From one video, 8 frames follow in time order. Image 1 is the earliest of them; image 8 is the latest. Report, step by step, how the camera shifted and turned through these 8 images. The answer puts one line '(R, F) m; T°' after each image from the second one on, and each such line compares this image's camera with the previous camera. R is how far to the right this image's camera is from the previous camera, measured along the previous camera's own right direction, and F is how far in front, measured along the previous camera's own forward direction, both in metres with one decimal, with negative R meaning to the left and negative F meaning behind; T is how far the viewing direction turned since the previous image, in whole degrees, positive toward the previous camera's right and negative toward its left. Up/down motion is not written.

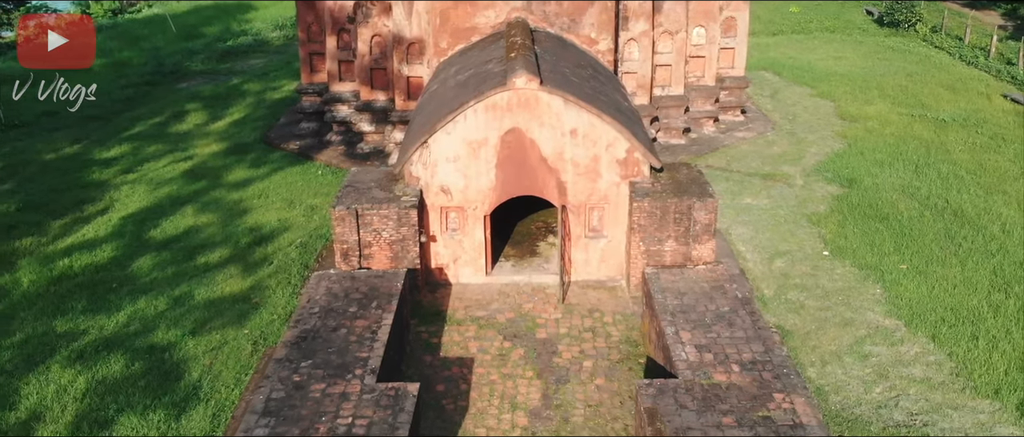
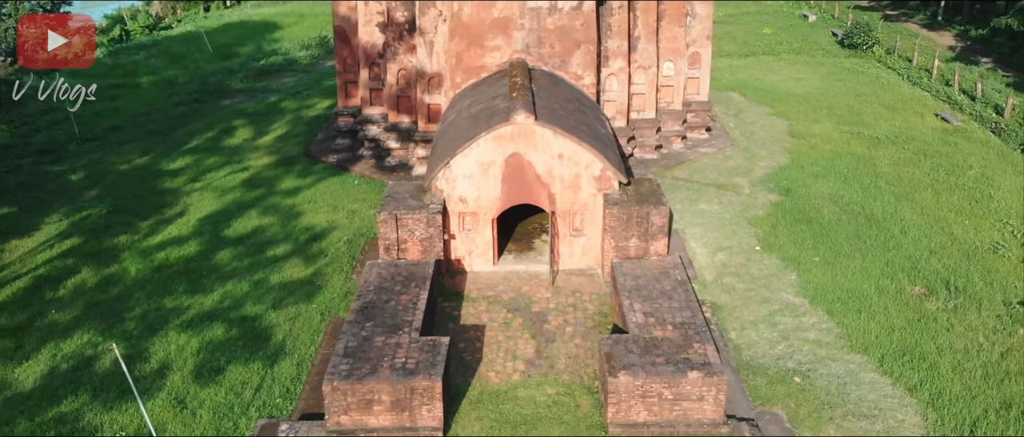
(0.0, -1.6) m; 0°
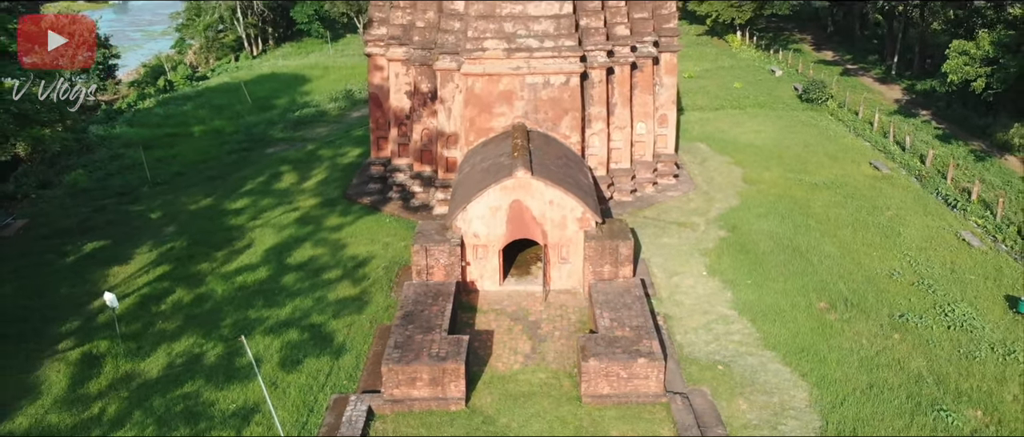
(0.0, -2.2) m; 0°
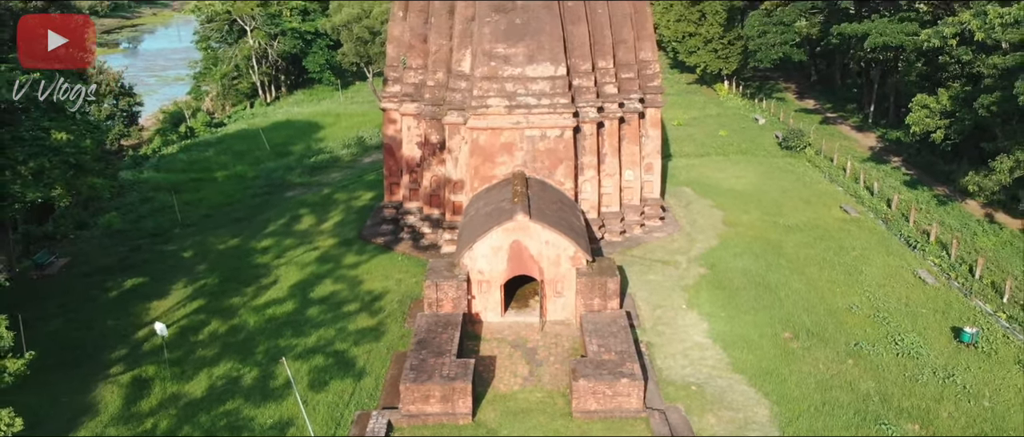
(0.0, -1.2) m; 0°
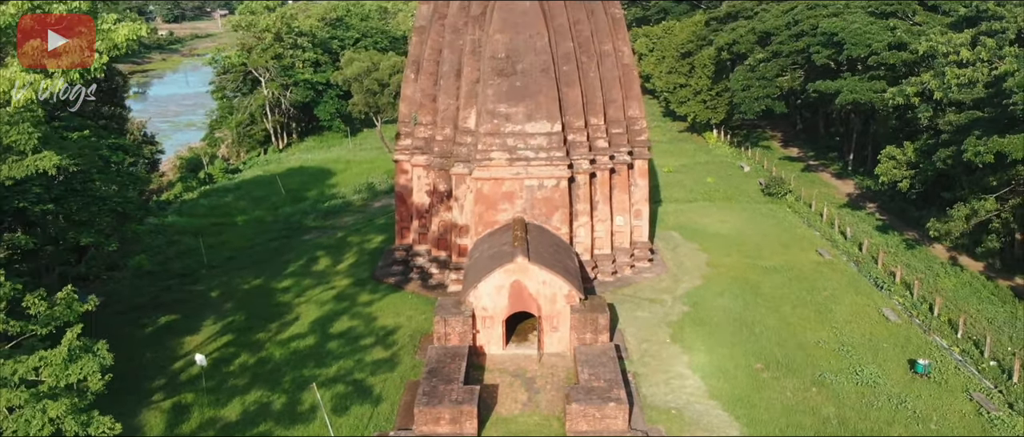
(0.0, -1.2) m; 0°
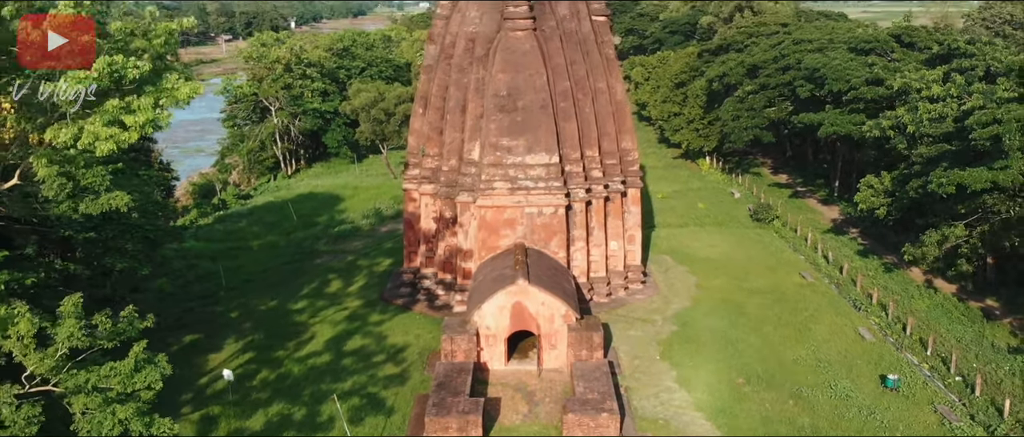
(0.0, -1.0) m; 0°
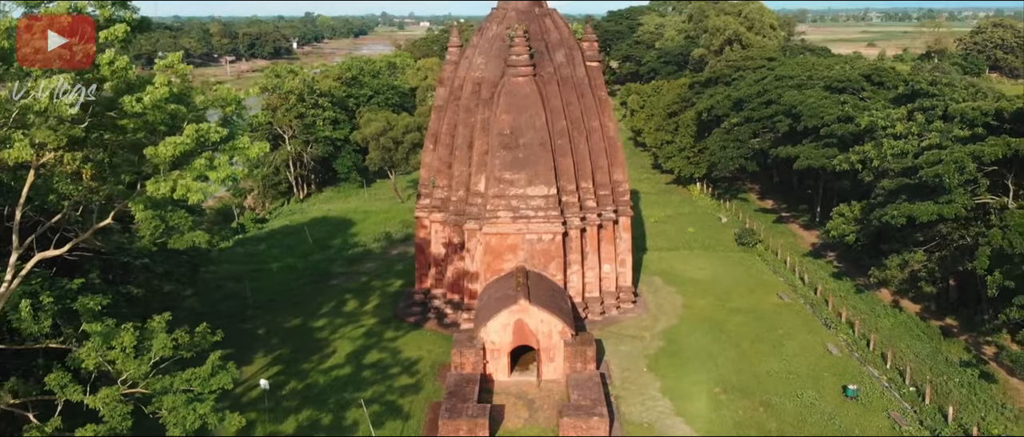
(-0.1, -1.6) m; 0°
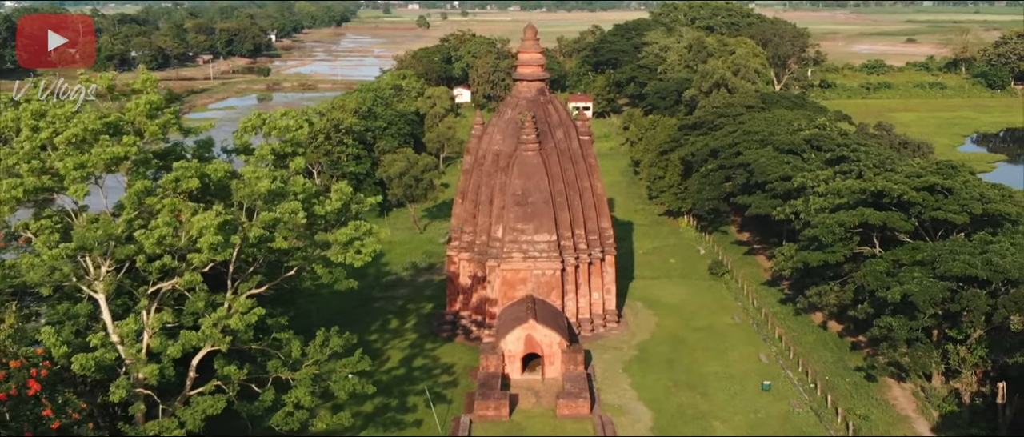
(-0.2, -5.4) m; 0°
